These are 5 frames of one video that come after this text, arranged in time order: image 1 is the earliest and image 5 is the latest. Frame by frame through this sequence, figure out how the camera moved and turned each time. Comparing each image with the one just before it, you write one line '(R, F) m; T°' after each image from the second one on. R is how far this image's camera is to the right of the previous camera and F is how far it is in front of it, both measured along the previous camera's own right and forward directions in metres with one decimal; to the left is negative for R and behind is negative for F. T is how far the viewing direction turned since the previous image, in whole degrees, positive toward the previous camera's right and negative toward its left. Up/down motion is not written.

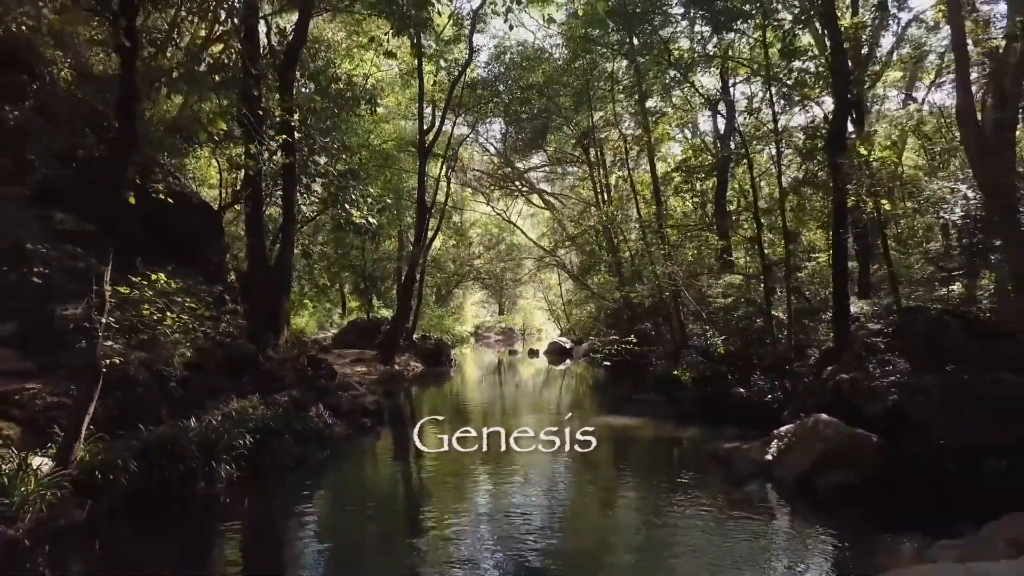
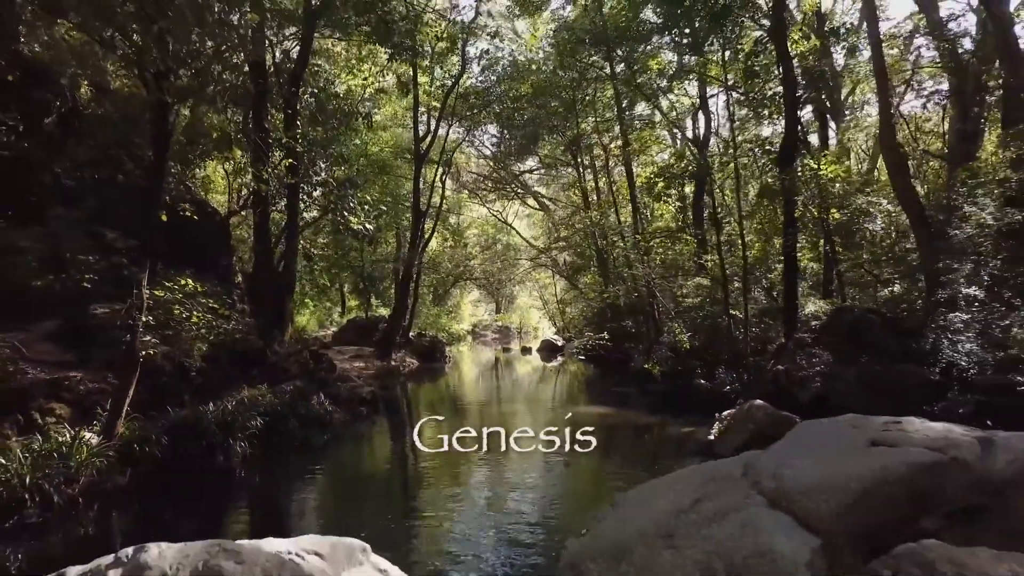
(+0.4, -1.3) m; 0°
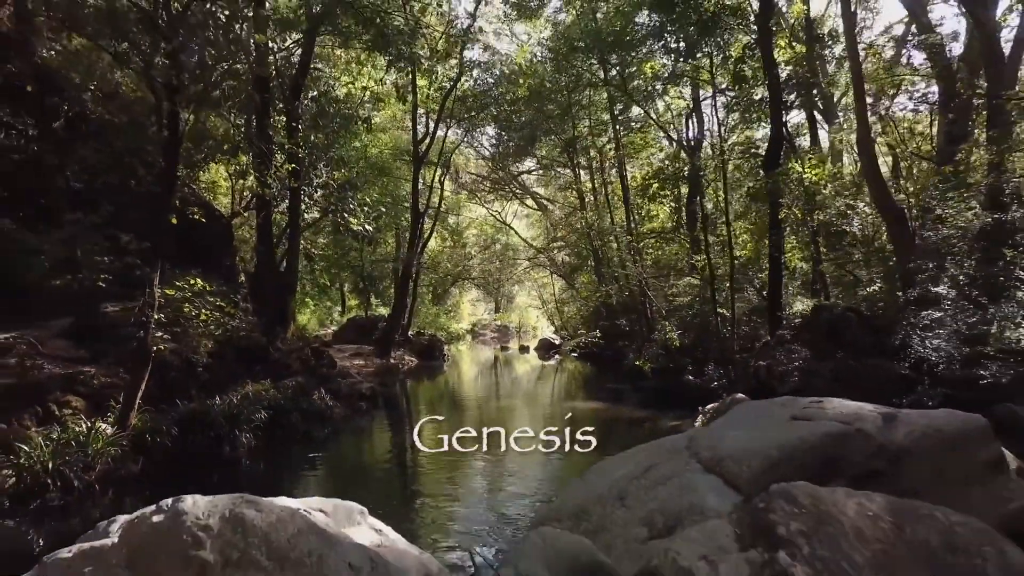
(+0.1, -0.5) m; 0°
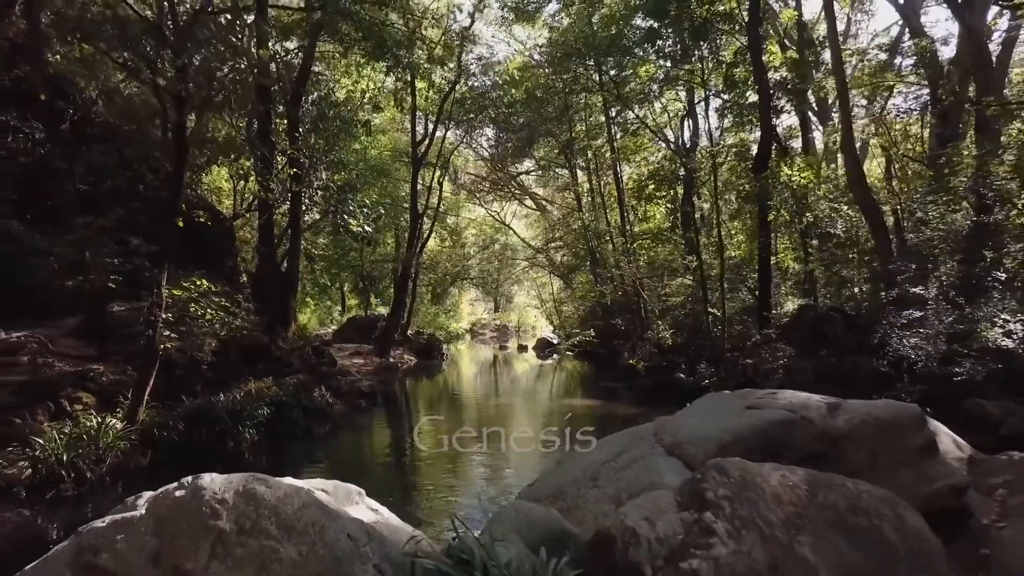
(+0.1, -0.4) m; 0°
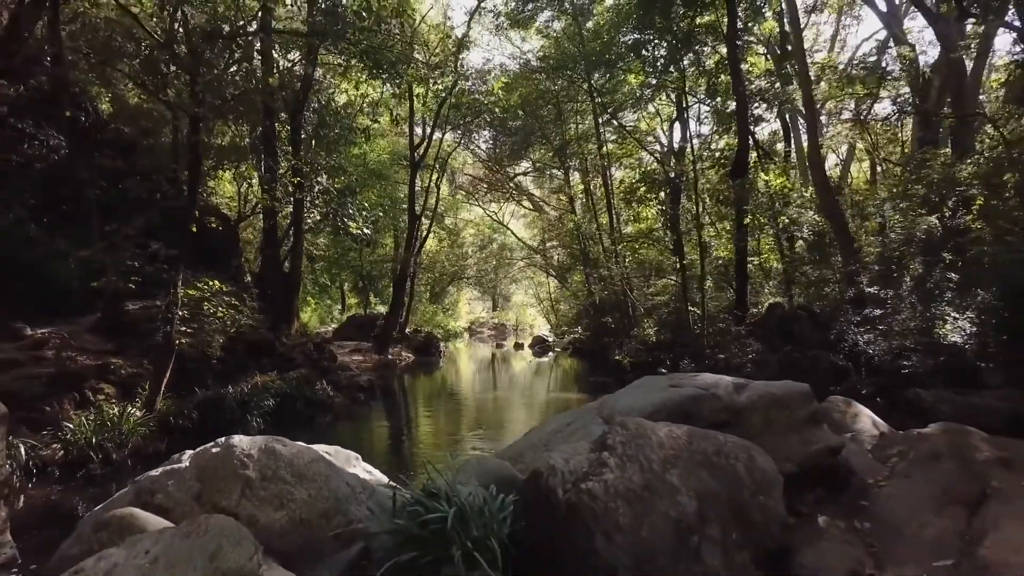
(+0.2, -0.8) m; 0°
